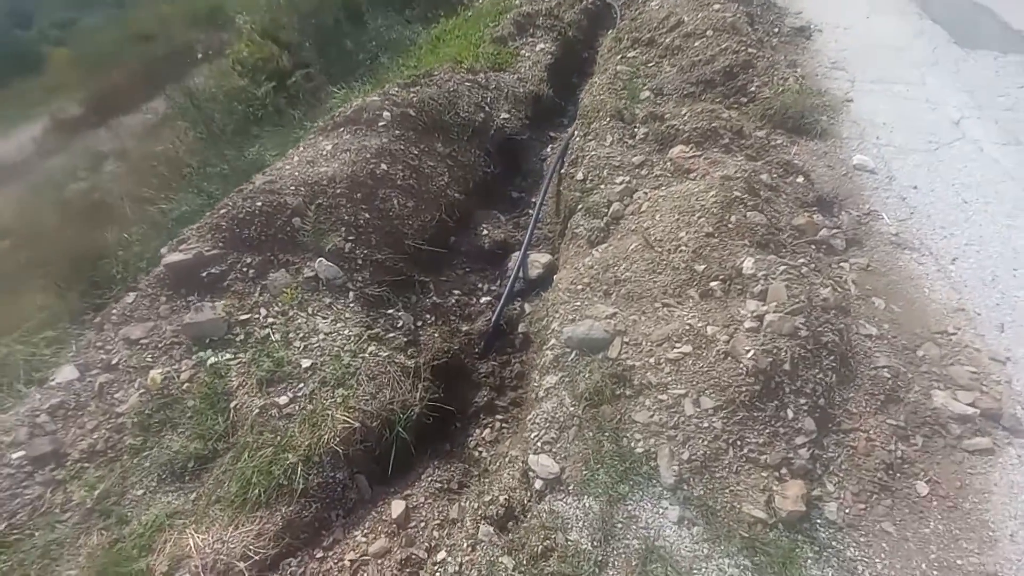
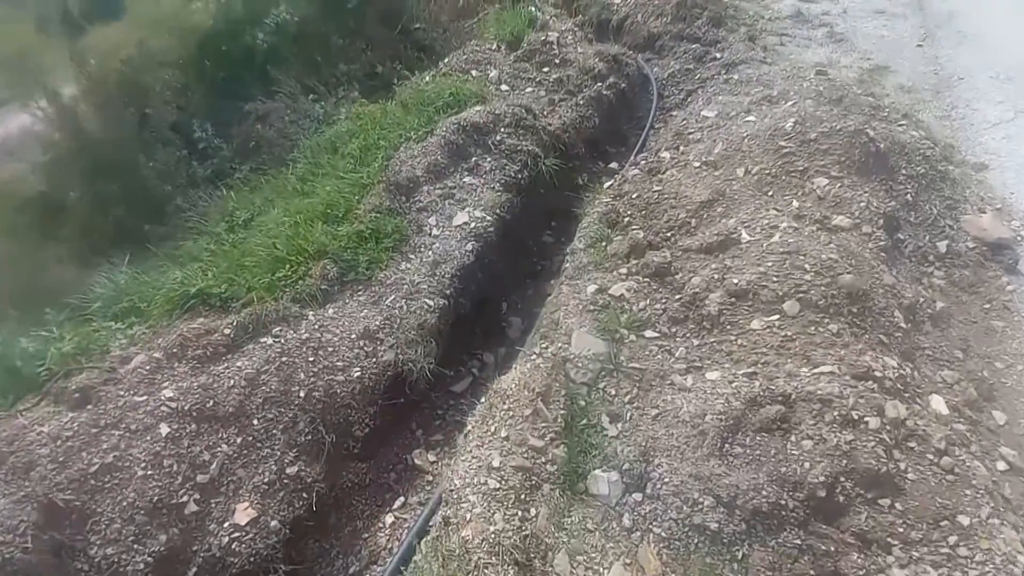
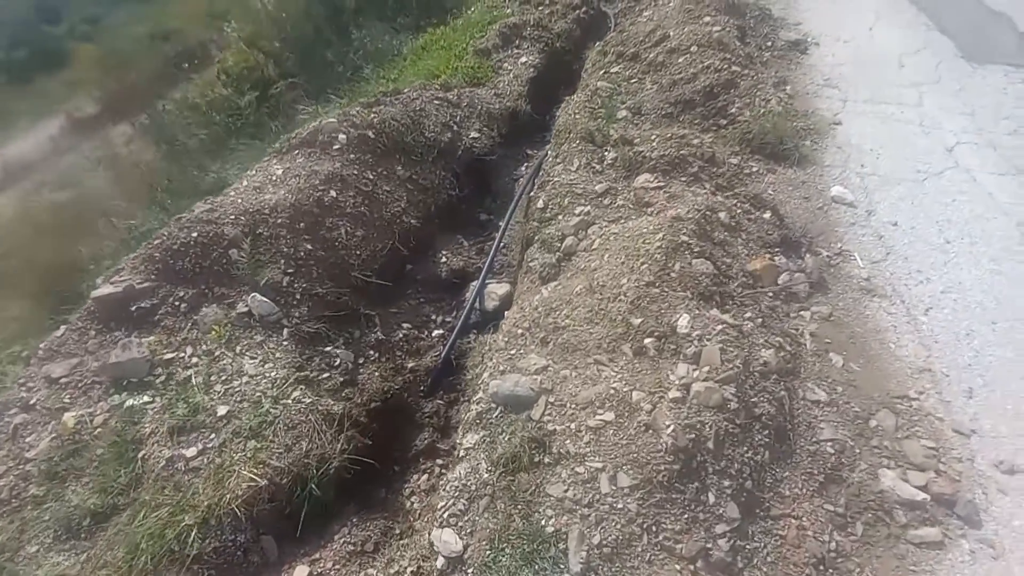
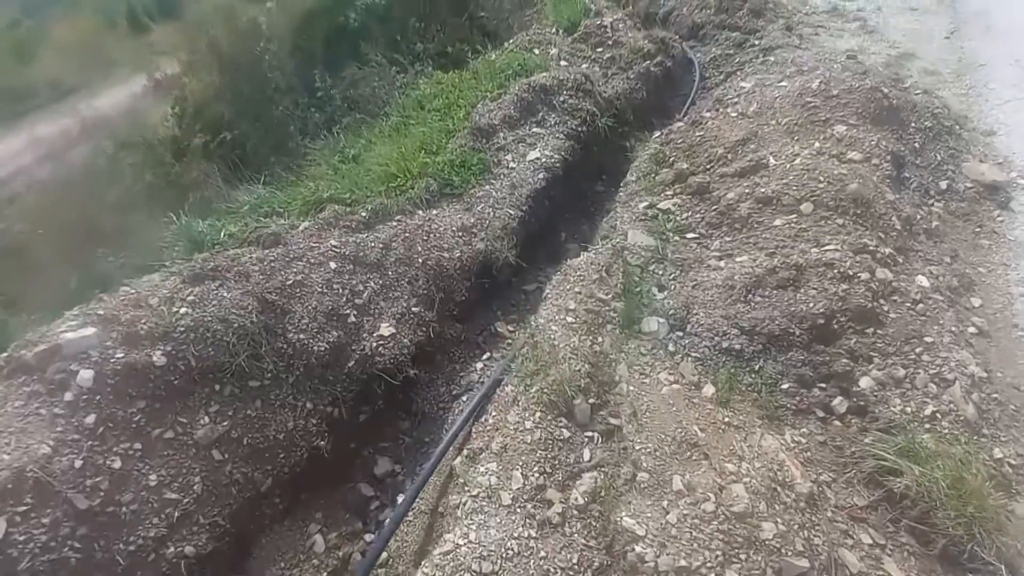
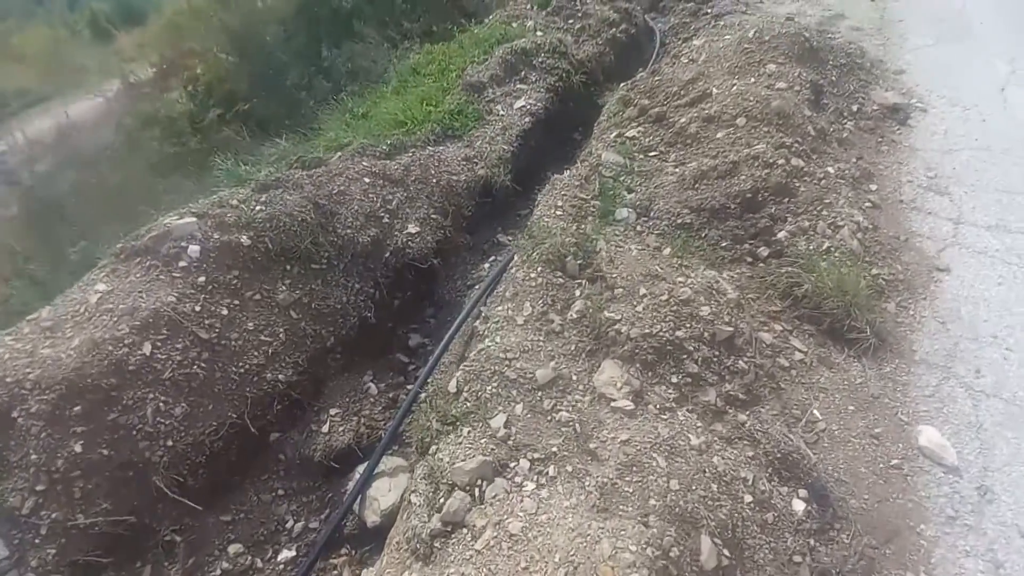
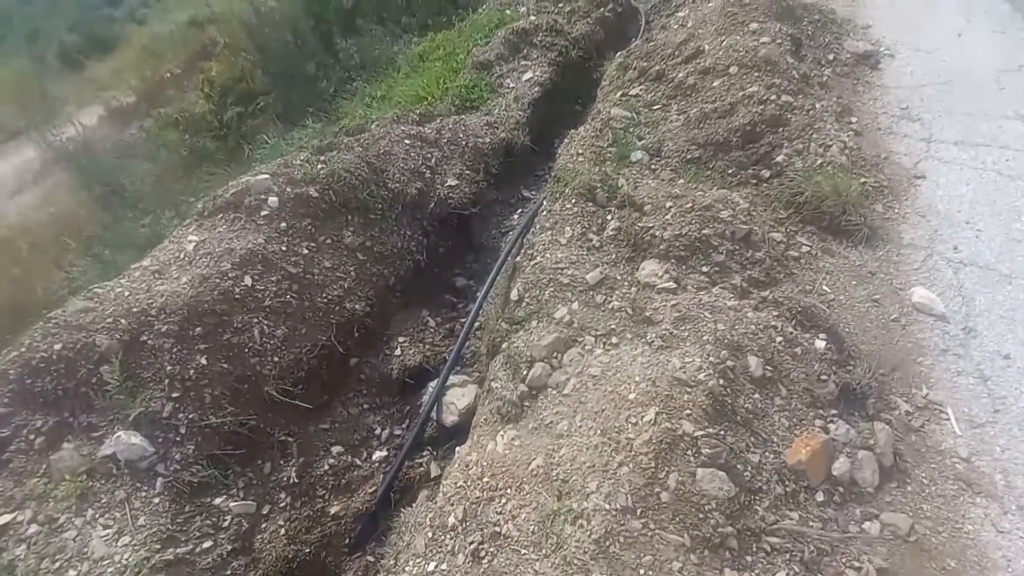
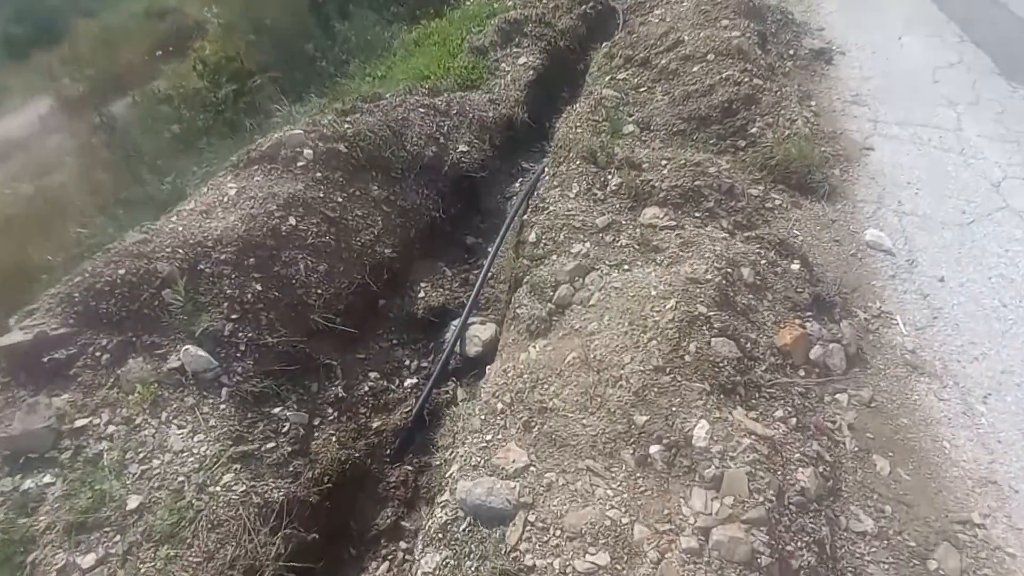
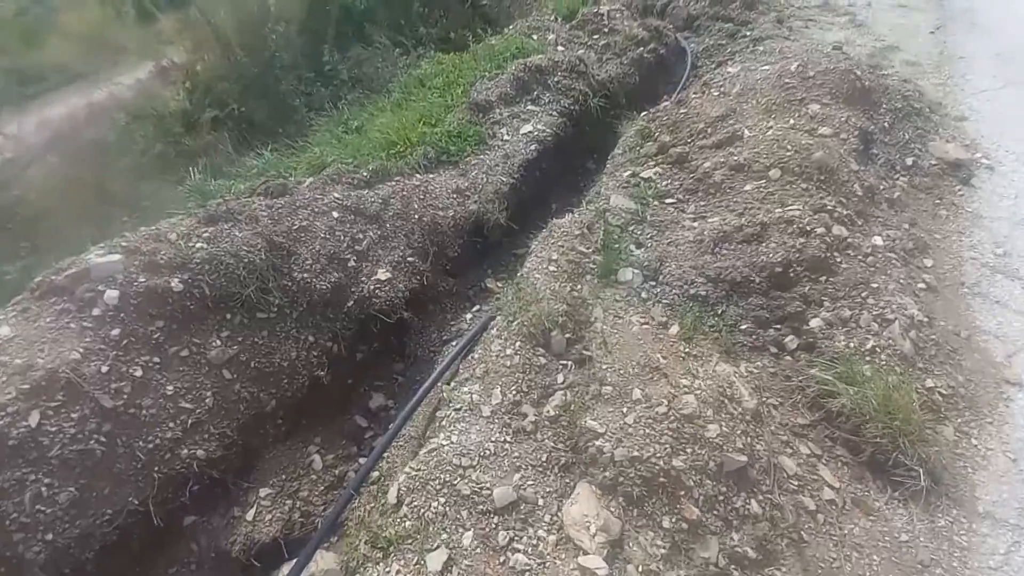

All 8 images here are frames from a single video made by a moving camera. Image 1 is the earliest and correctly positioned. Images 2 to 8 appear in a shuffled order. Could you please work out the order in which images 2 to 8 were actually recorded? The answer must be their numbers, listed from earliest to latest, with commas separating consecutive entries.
3, 7, 6, 5, 8, 4, 2
